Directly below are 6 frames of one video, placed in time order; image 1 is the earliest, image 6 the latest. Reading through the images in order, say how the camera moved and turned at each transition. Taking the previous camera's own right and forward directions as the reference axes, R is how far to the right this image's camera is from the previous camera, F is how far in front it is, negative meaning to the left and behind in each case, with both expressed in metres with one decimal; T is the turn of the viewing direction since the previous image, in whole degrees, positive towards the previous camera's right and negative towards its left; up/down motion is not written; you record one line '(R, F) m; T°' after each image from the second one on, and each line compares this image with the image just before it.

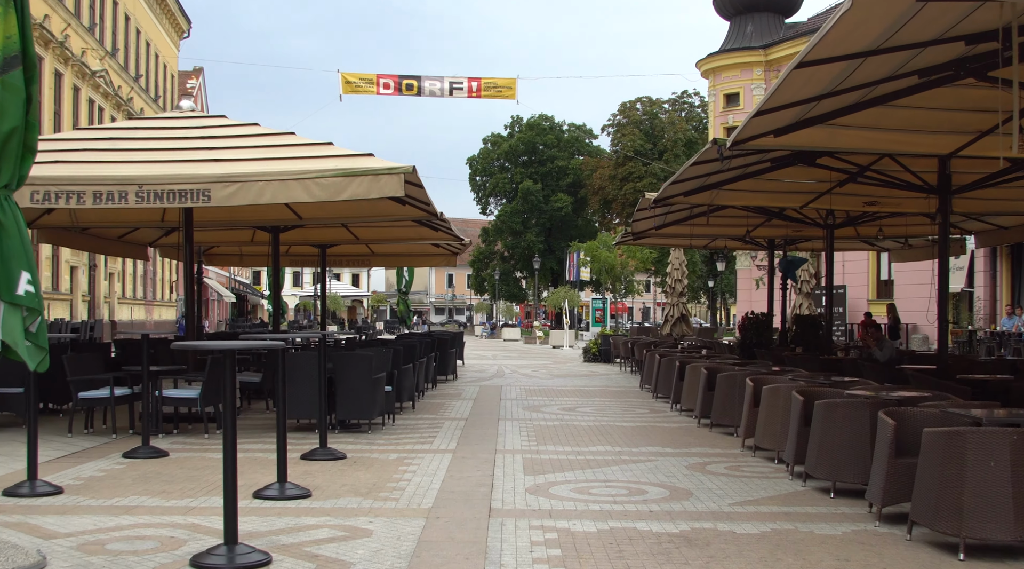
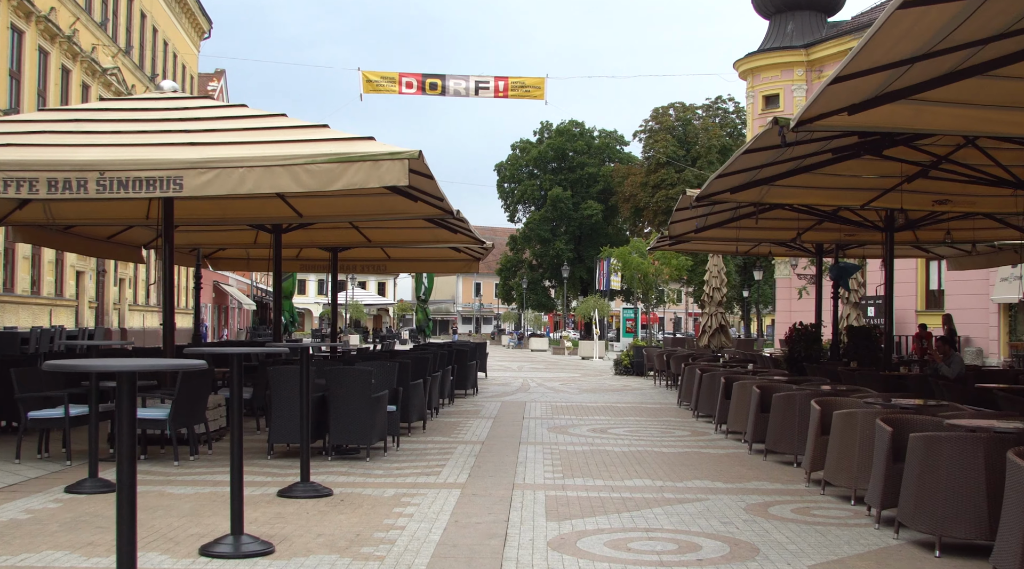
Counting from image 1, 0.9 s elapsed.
(+0.1, +1.5) m; -2°
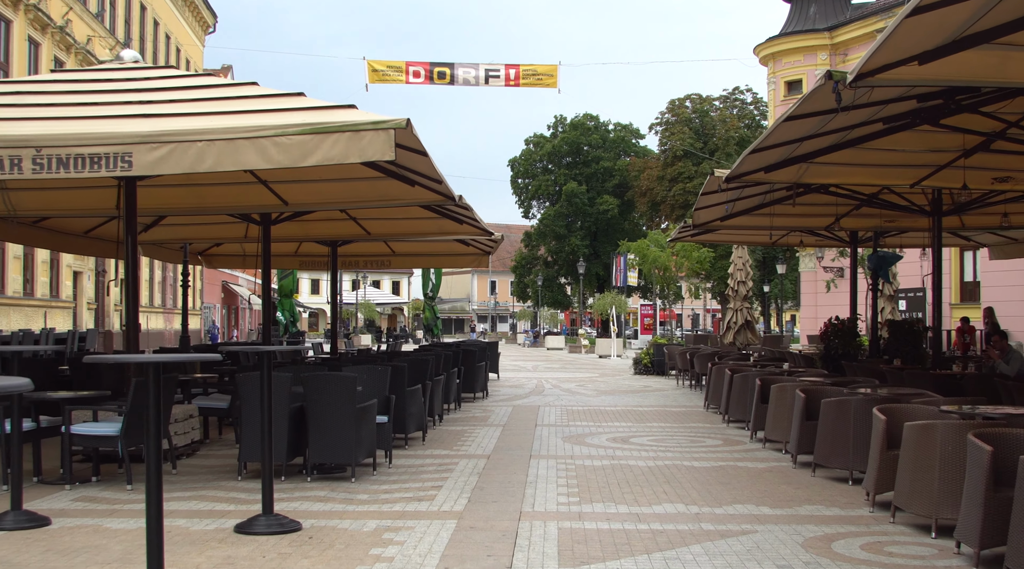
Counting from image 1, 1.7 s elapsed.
(+0.1, +1.3) m; -1°
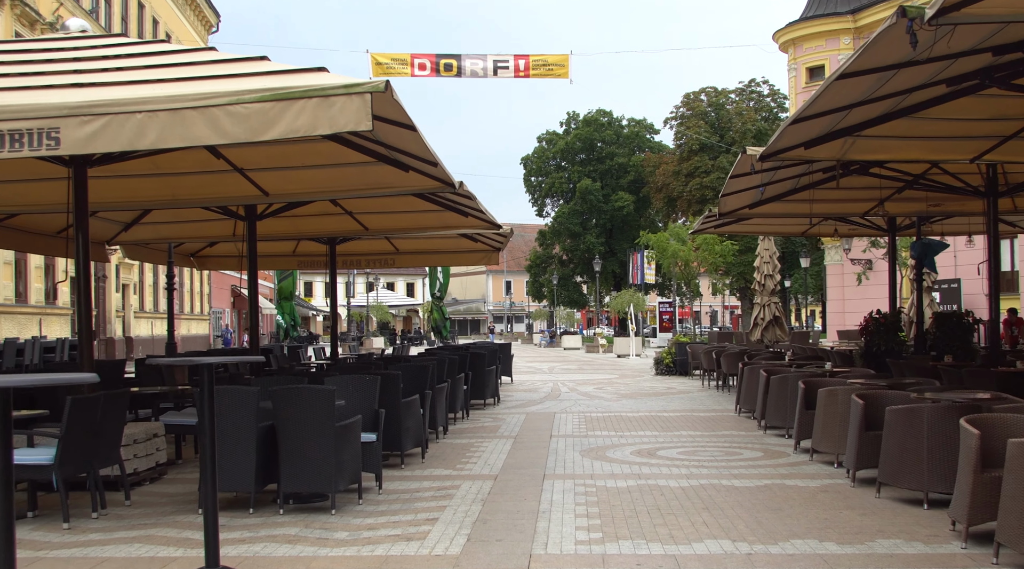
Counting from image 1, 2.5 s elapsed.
(+0.1, +1.2) m; -1°
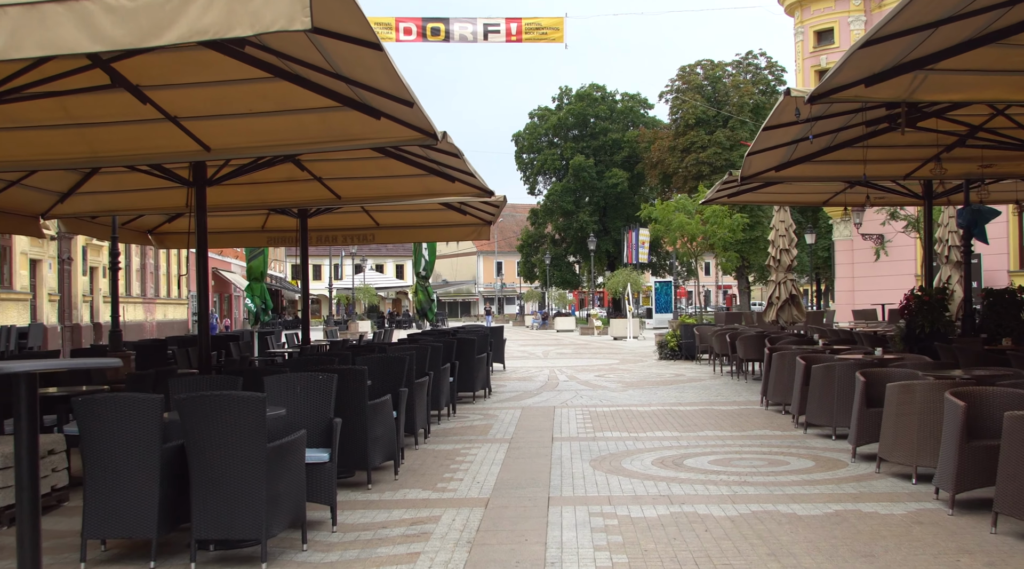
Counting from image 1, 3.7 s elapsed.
(0.0, +1.8) m; +1°
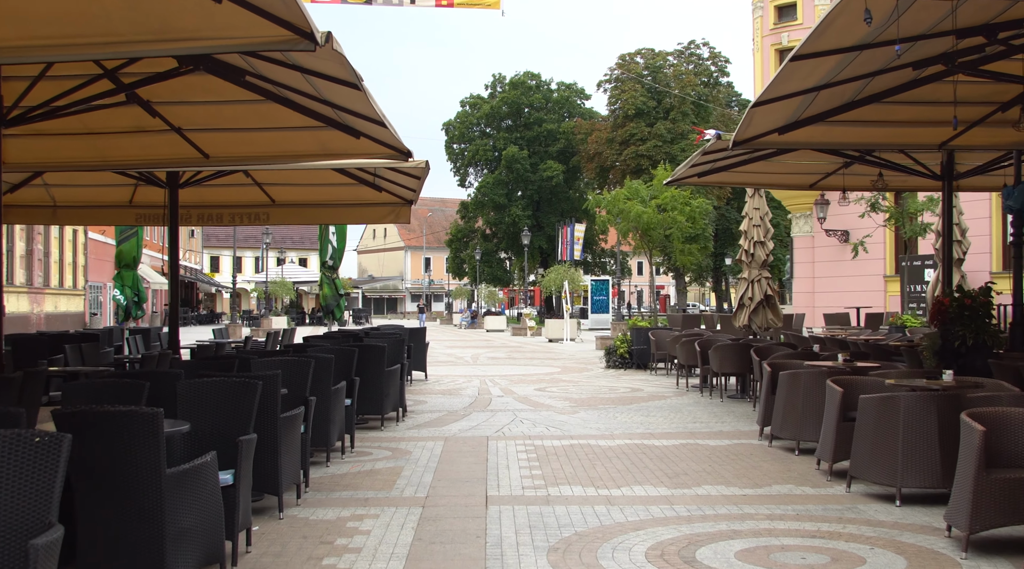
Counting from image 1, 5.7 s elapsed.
(+0.1, +3.0) m; +4°
